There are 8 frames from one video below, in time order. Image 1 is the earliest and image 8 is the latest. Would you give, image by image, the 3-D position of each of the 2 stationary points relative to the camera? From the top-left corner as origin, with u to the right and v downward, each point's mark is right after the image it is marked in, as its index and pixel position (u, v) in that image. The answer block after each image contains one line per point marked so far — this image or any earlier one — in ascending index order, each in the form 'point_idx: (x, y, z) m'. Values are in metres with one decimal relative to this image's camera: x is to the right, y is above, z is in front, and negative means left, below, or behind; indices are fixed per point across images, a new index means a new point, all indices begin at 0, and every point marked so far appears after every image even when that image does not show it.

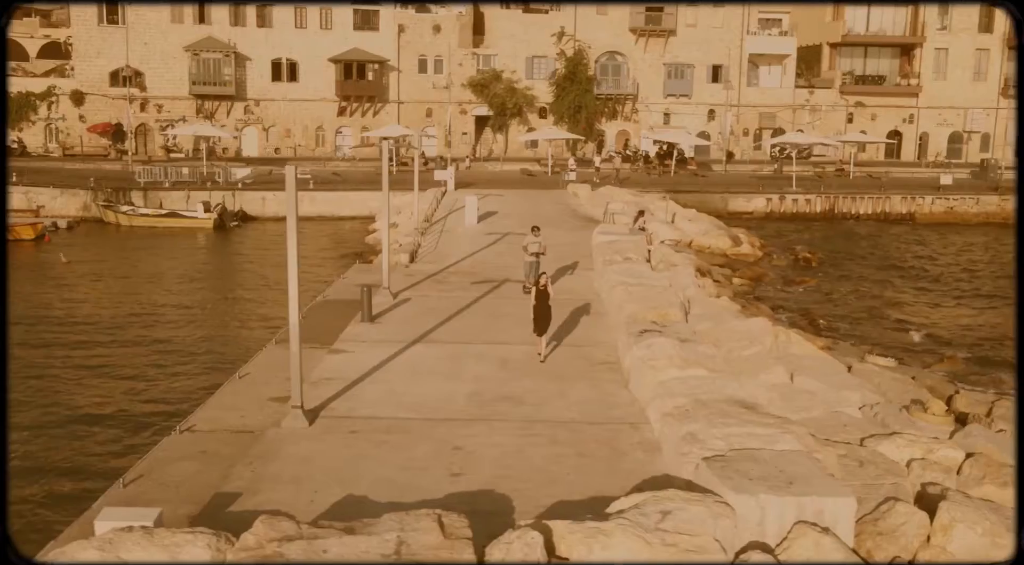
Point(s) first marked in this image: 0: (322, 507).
0: (-1.6, -1.9, +8.4) m
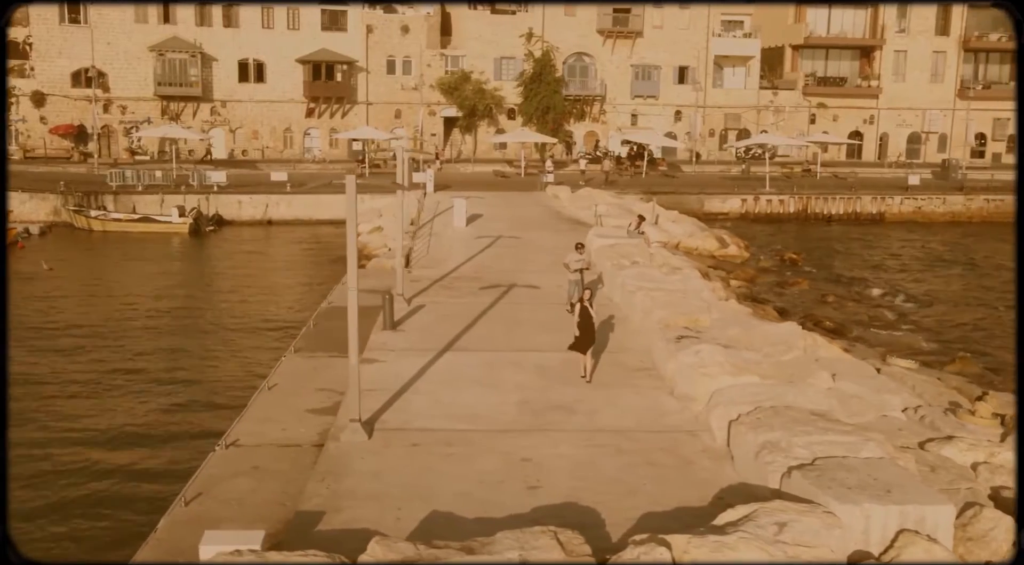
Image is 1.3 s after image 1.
0: (-0.8, -2.0, +8.3) m
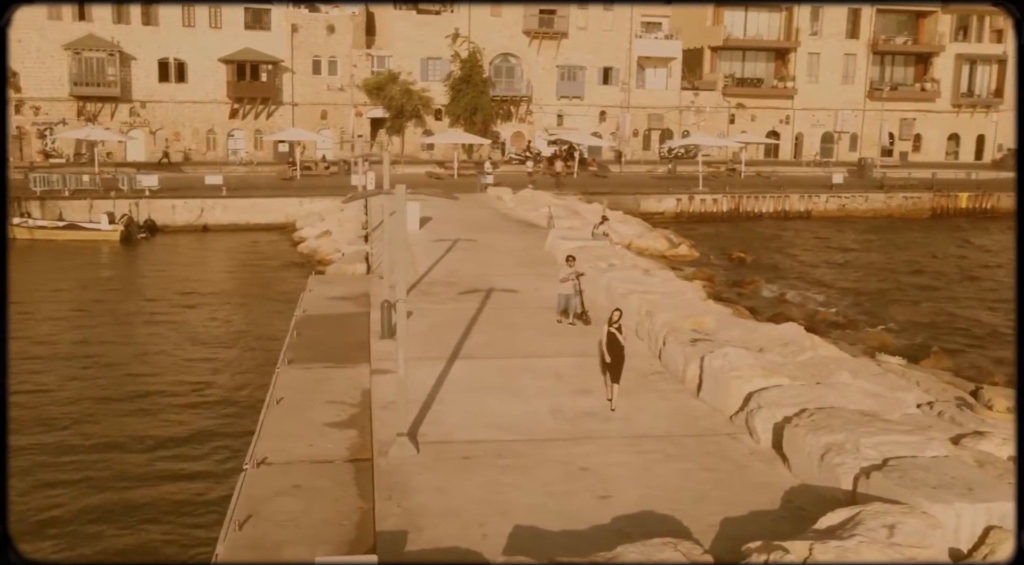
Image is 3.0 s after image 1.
0: (-0.1, -2.1, +8.2) m
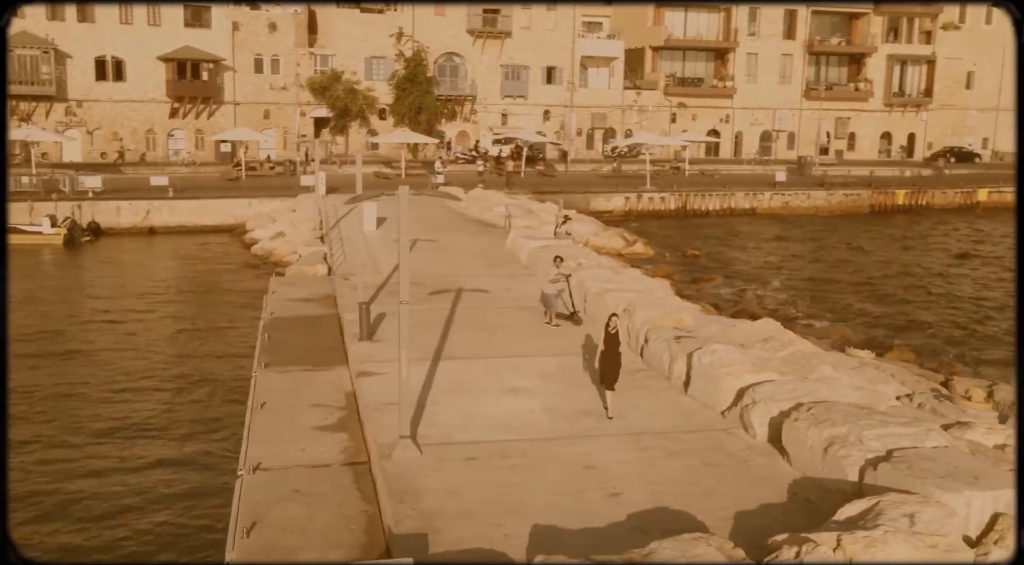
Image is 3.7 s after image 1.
0: (+0.1, -2.1, +8.2) m
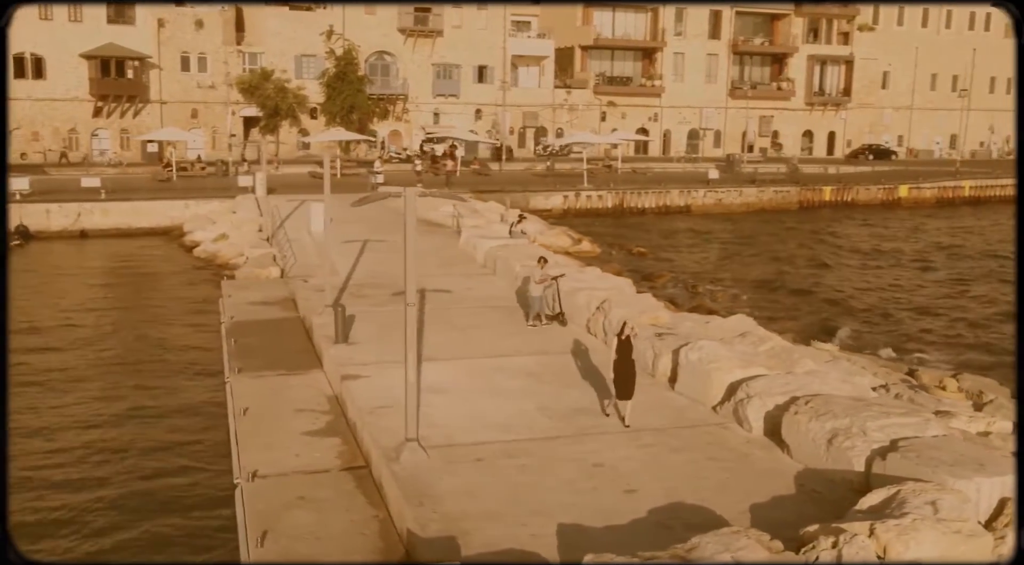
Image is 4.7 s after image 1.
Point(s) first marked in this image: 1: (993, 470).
0: (+0.3, -2.1, +8.2) m
1: (+4.1, -1.6, +8.6) m
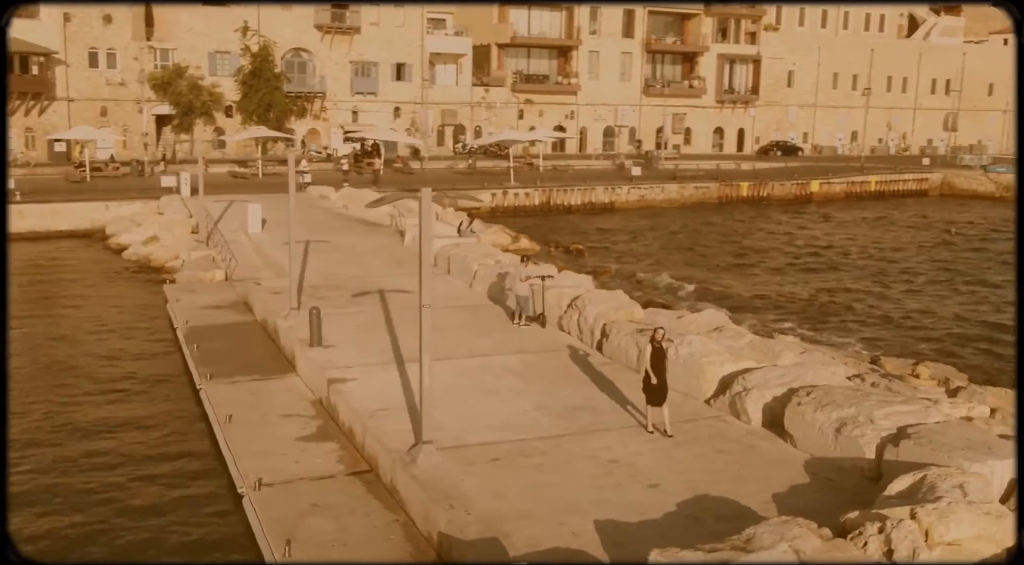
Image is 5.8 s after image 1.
0: (+0.7, -2.1, +8.3) m
1: (+4.4, -1.5, +9.0) m
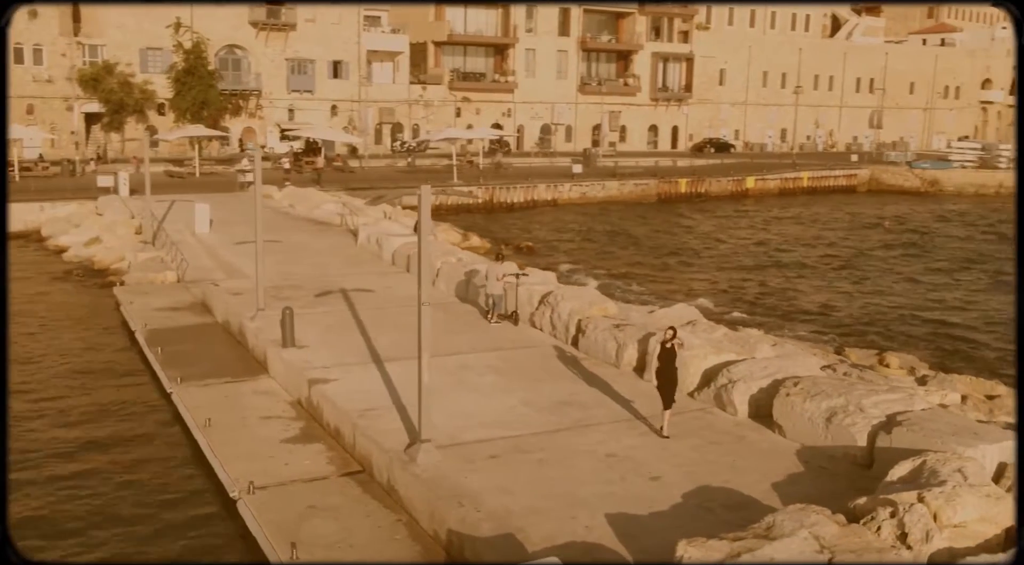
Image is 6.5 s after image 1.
0: (+0.8, -2.1, +8.4) m
1: (+4.5, -1.4, +9.3) m
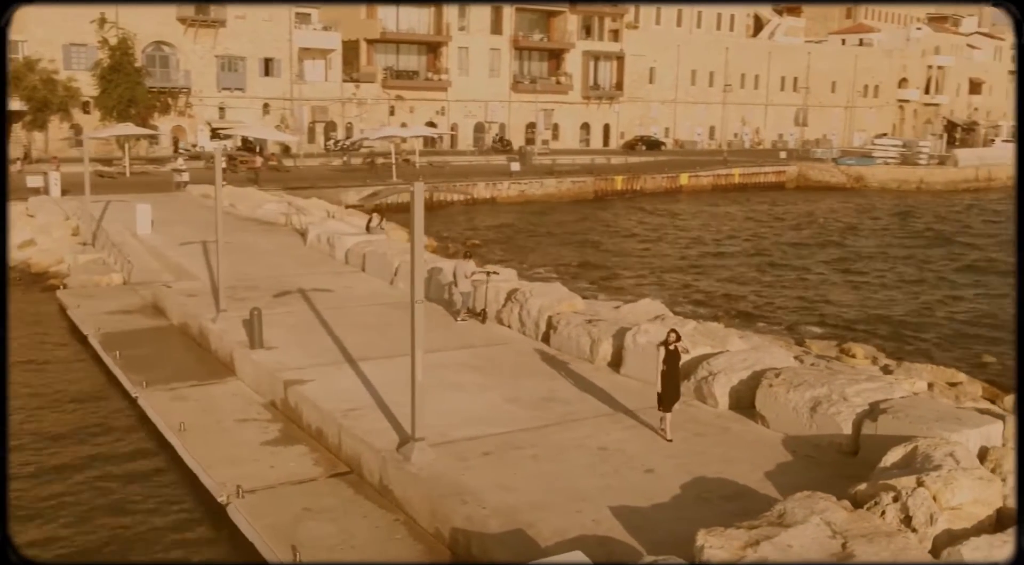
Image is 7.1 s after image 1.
0: (+0.9, -2.0, +8.4) m
1: (+4.4, -1.4, +9.7) m
